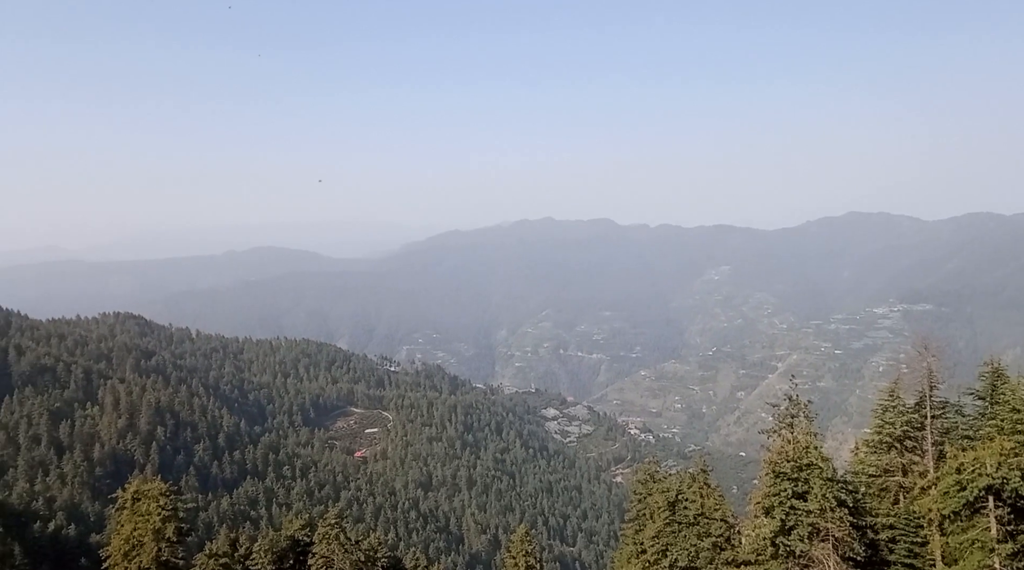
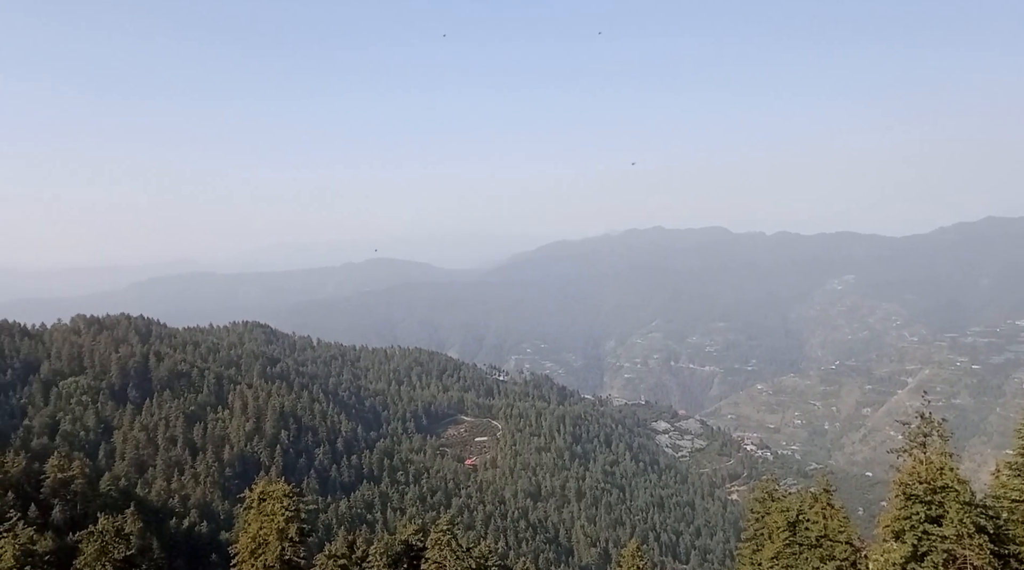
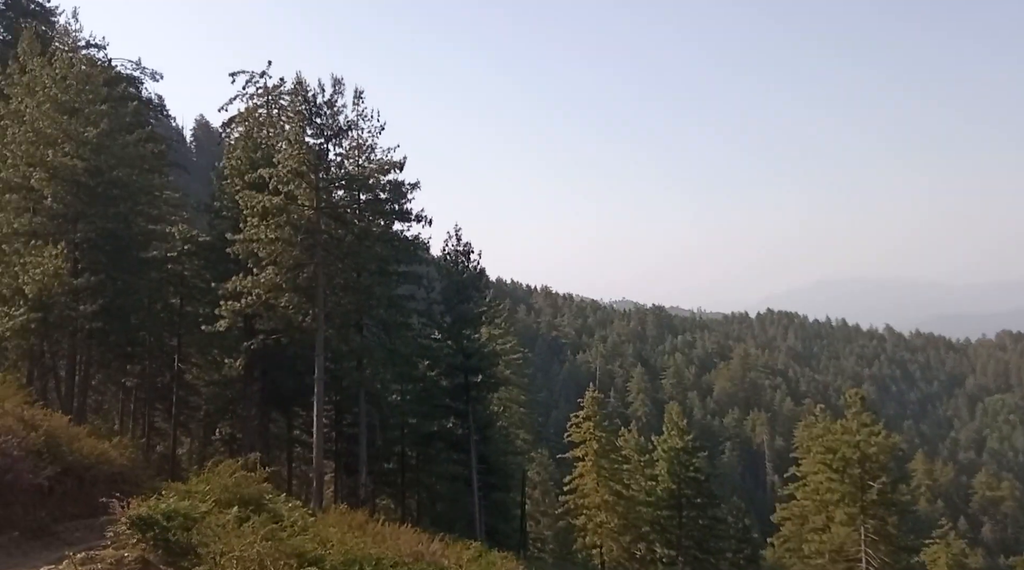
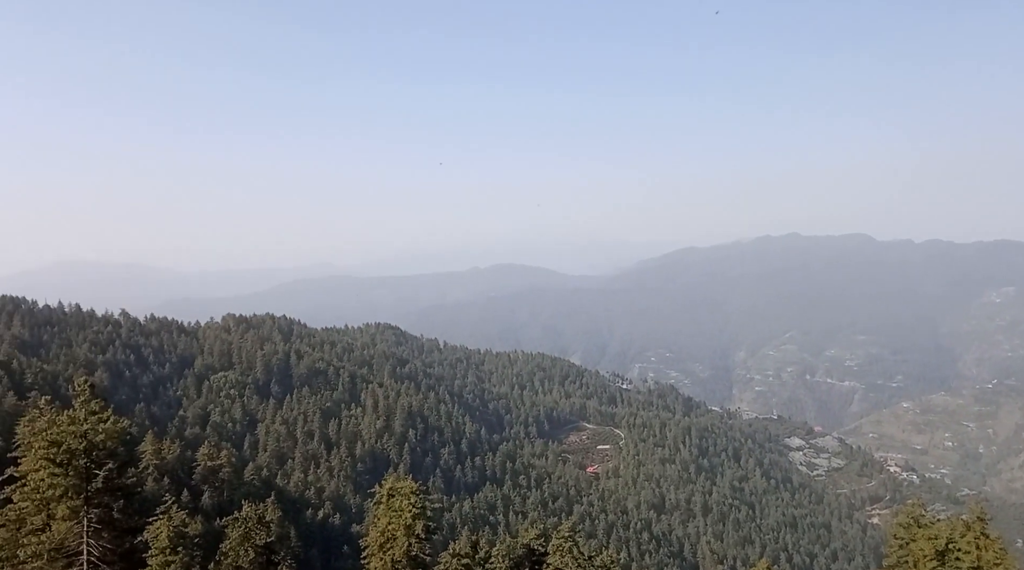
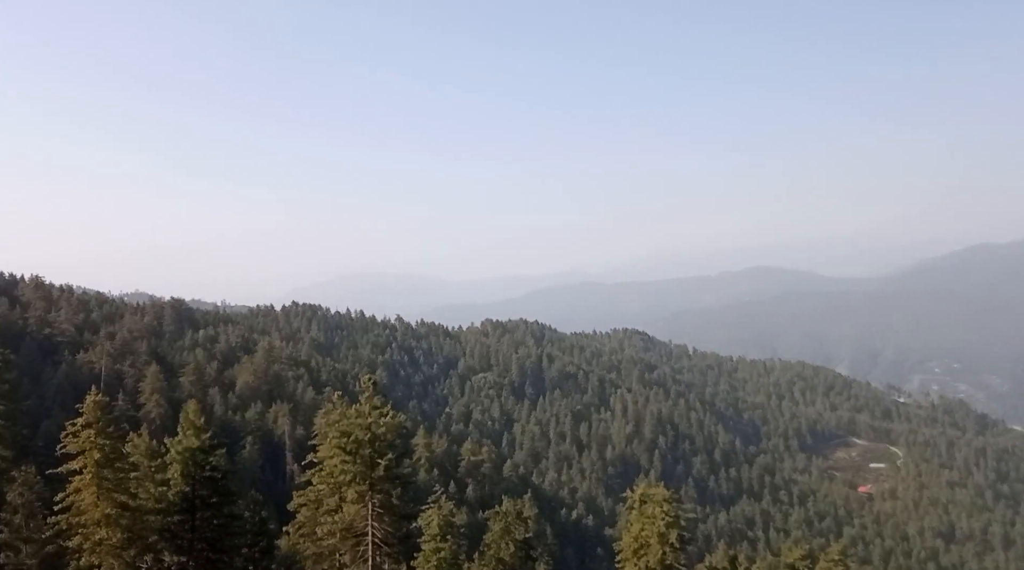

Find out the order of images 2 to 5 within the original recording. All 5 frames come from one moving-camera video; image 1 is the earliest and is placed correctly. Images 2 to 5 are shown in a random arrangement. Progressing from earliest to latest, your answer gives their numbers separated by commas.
2, 4, 5, 3
